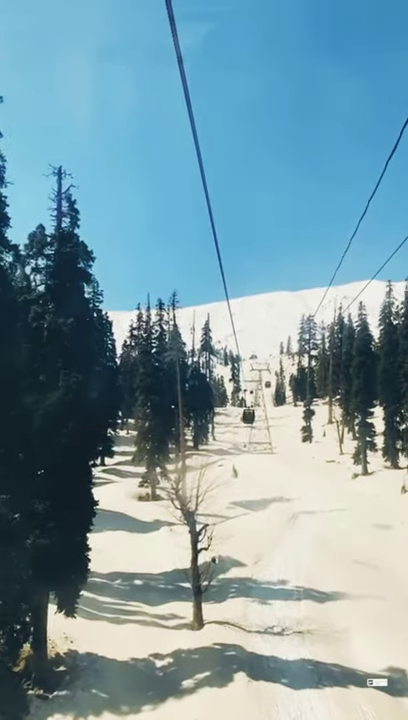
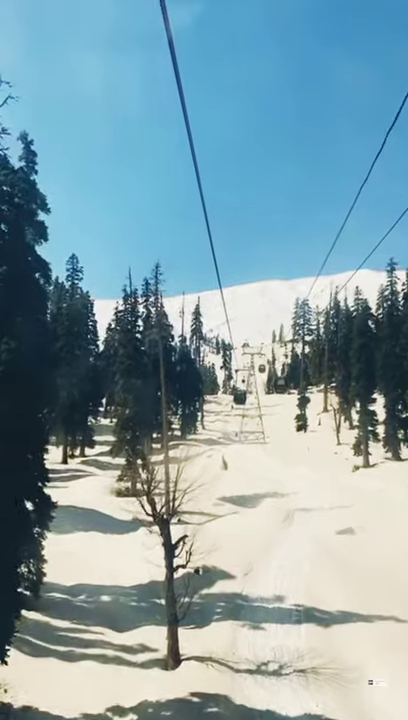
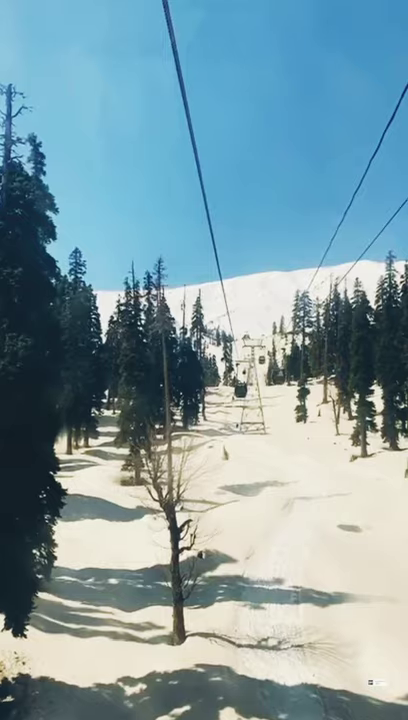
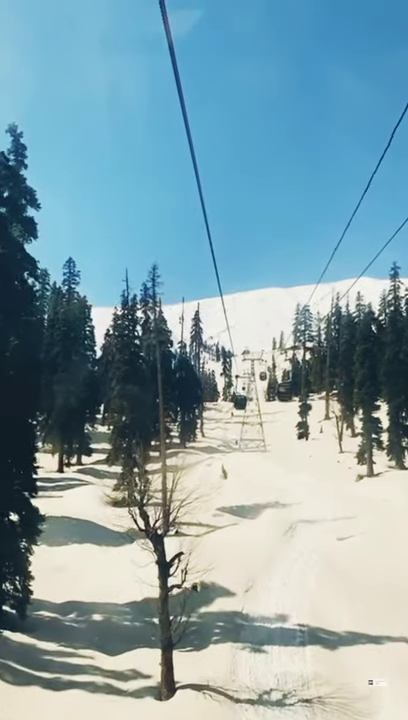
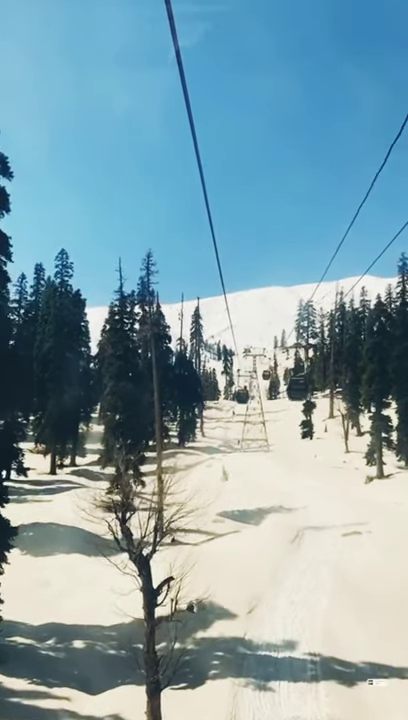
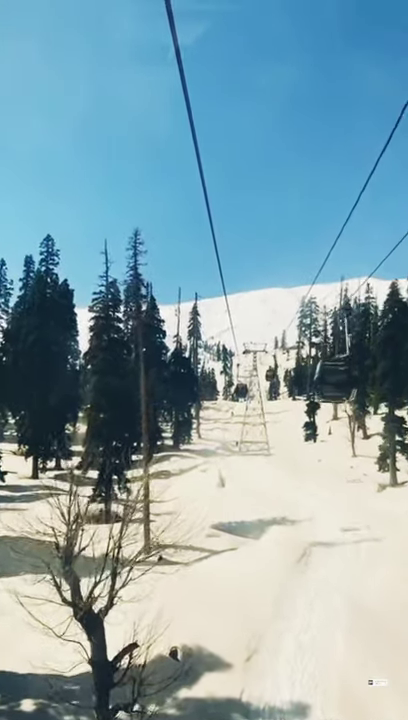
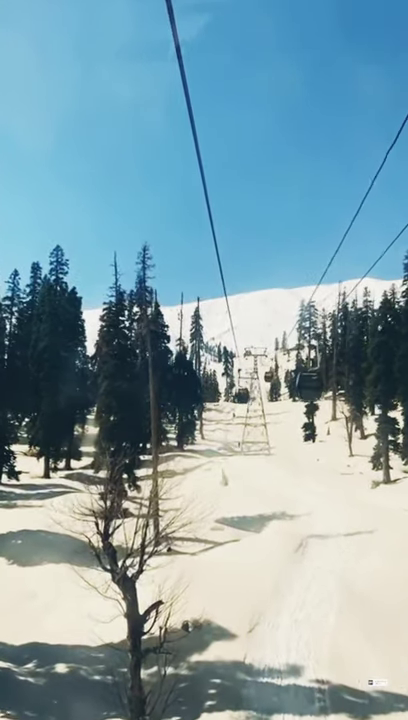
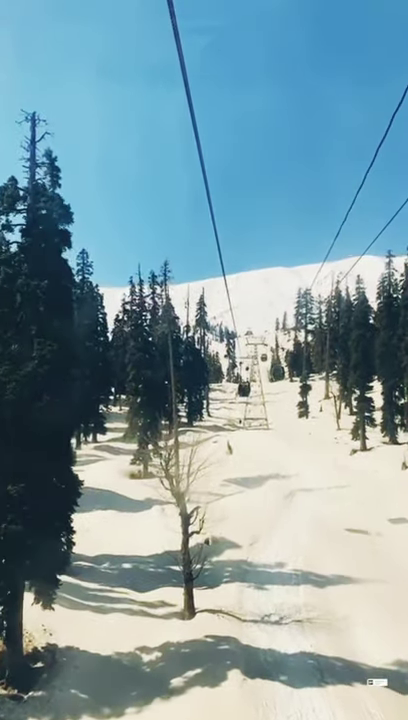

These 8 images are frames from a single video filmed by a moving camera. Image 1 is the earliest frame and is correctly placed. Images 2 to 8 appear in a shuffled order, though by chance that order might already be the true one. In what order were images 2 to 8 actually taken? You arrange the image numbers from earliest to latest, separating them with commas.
8, 3, 2, 4, 5, 7, 6
